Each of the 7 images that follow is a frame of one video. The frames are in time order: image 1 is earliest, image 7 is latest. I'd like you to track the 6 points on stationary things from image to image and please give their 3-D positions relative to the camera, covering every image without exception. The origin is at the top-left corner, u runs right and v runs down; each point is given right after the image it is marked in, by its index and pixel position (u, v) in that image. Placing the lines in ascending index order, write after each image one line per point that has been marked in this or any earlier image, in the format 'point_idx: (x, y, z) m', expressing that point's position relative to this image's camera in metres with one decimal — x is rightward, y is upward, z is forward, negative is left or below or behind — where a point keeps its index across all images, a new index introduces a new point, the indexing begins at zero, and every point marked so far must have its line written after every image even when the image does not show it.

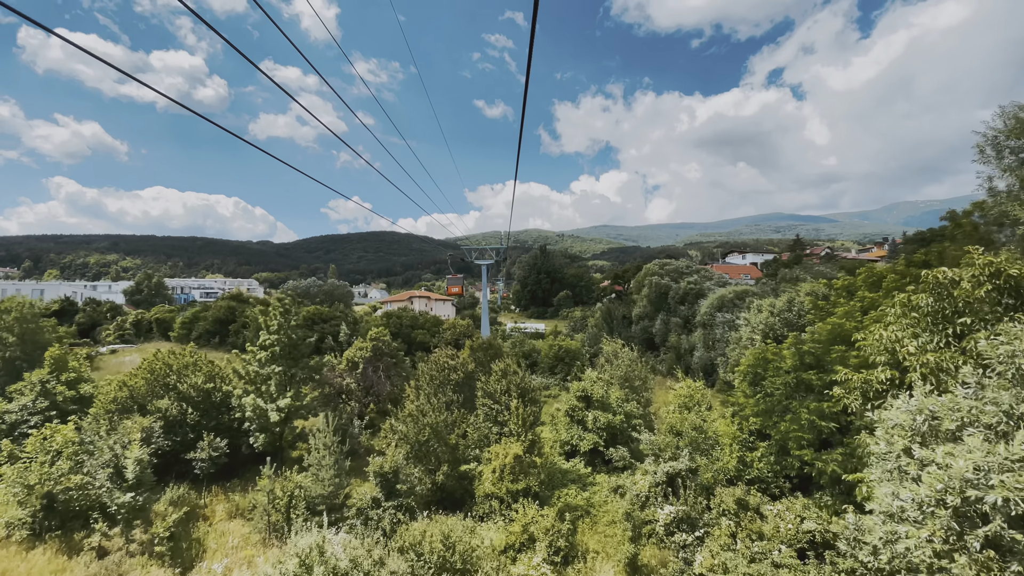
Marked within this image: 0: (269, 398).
0: (-9.6, -4.4, +18.6) m
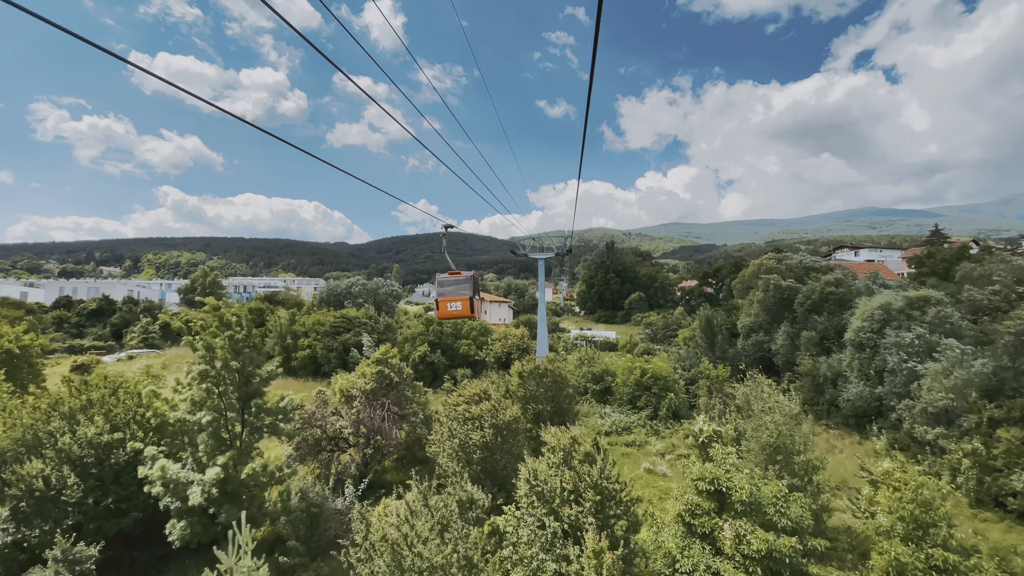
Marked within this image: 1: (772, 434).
0: (-7.9, -4.4, +11.9) m
1: (+6.8, -3.9, +12.4) m
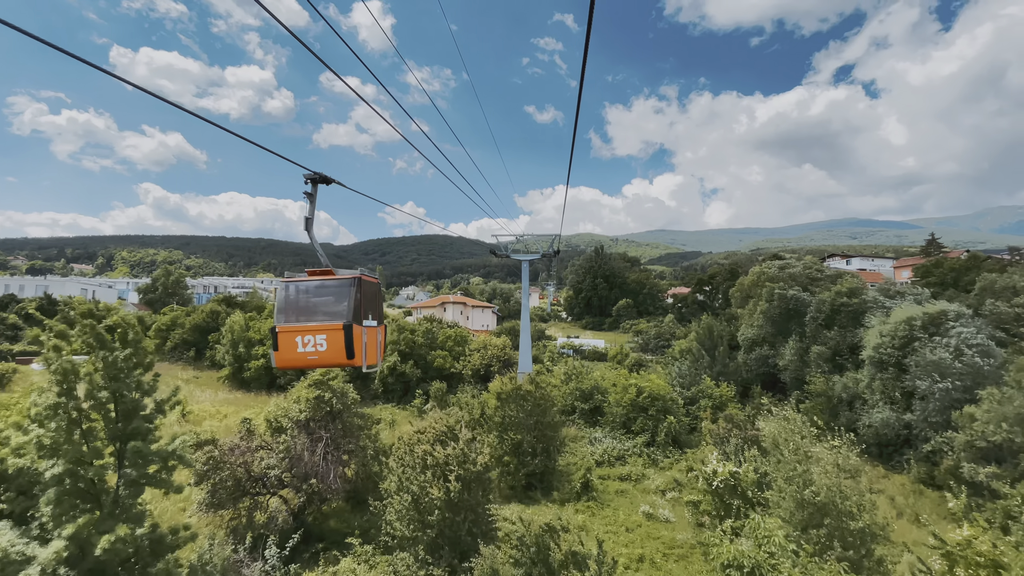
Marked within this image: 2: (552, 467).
0: (-8.6, -4.5, +8.7) m
1: (+6.2, -4.1, +9.6) m
2: (+1.3, -6.0, +15.9) m
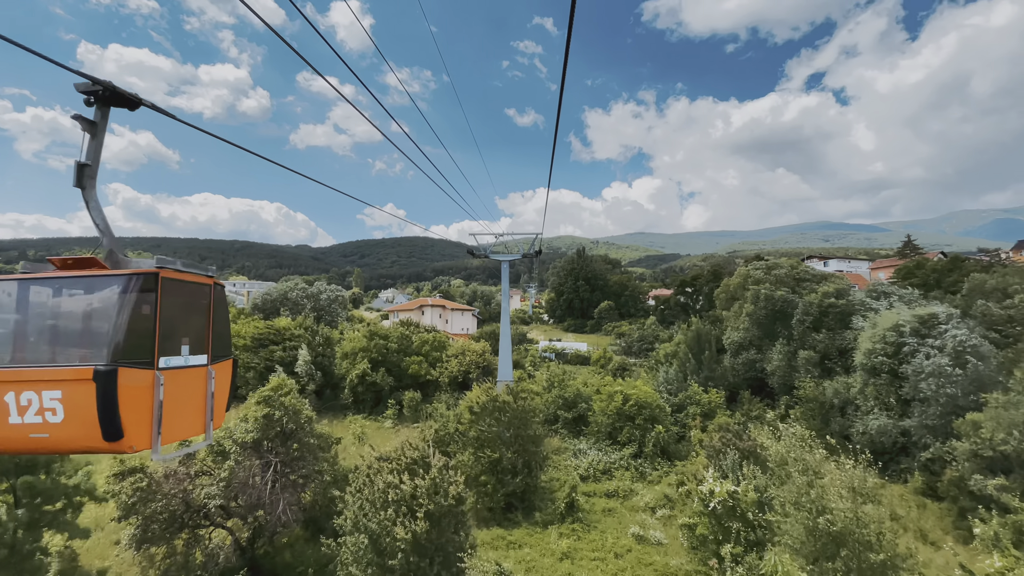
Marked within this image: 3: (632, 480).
0: (-8.9, -4.5, +7.0) m
1: (+5.7, -4.1, +8.5) m
2: (+0.7, -6.1, +14.6) m
3: (+4.3, -6.9, +17.0) m
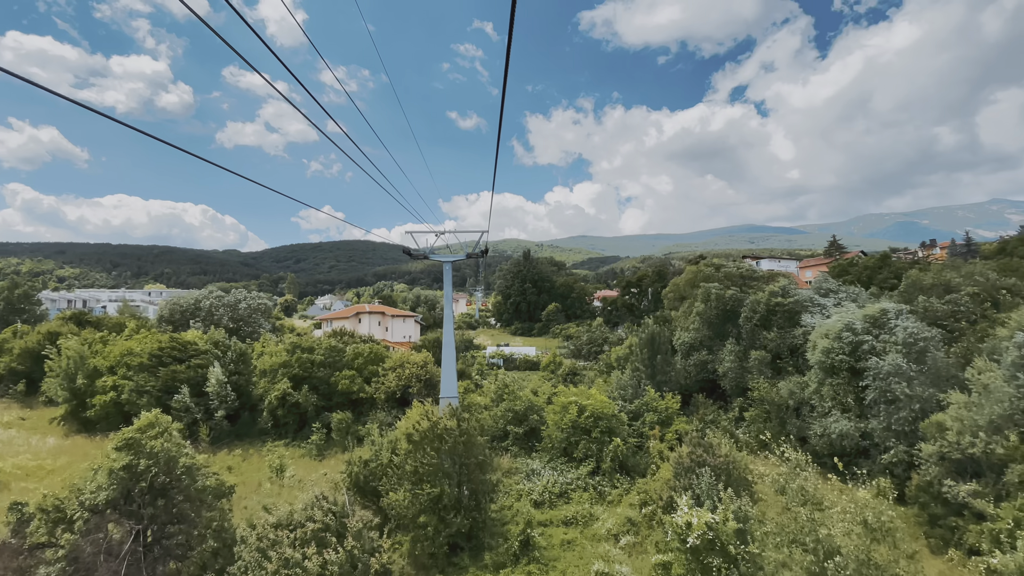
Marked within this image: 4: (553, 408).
0: (-9.5, -4.7, +3.9) m
1: (+4.9, -4.1, +7.1) m
2: (-0.8, -6.2, +12.5) m
3: (+2.6, -7.0, +15.3) m
4: (+1.7, -5.0, +19.7) m
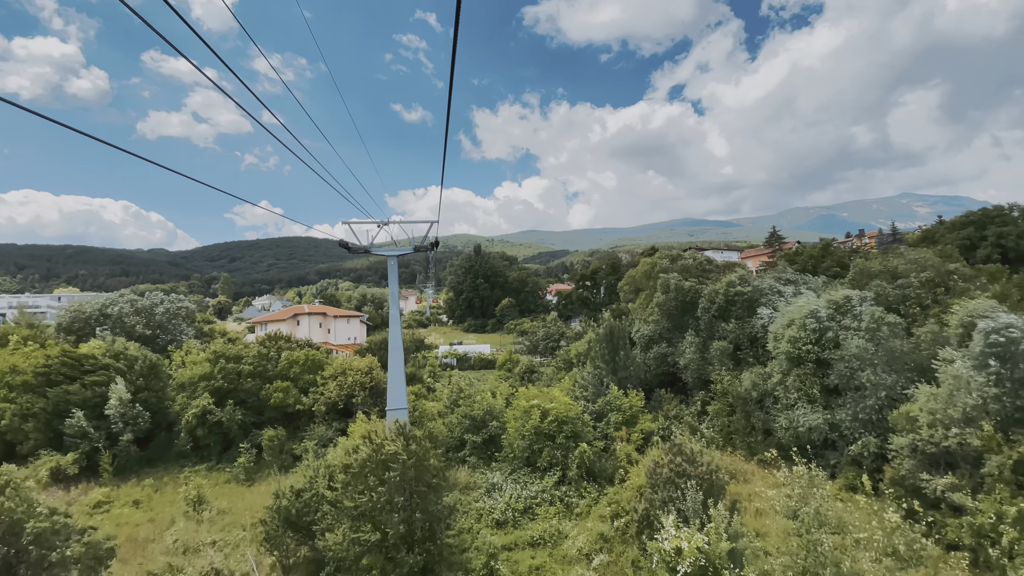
0: (-9.4, -4.9, +1.3) m
1: (+4.5, -4.0, +6.0) m
2: (-1.7, -6.1, +10.8) m
3: (+1.4, -6.8, +13.9) m
4: (0.0, -4.8, +18.2) m
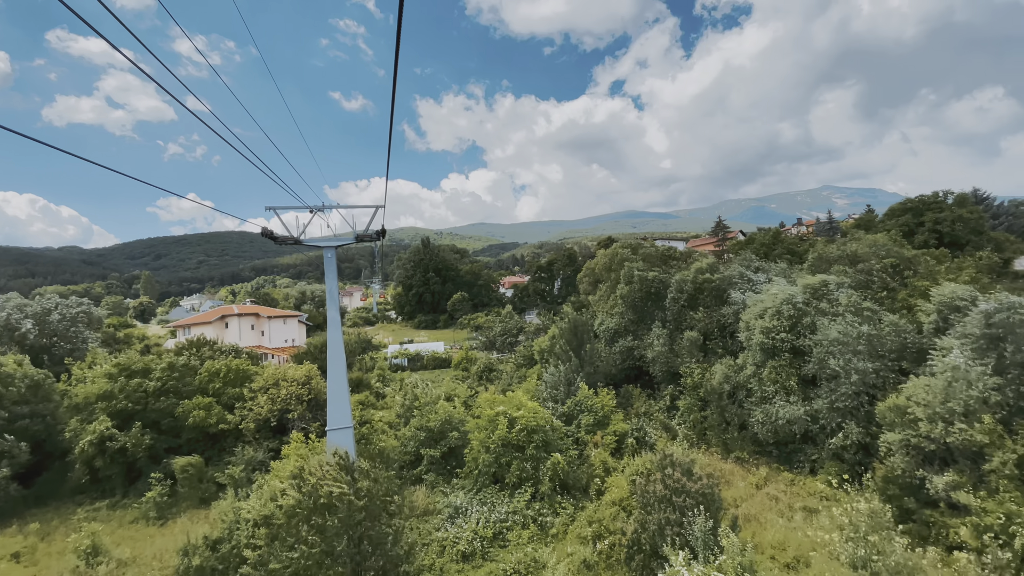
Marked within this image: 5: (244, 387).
0: (-8.9, -5.1, -1.6) m
1: (+4.5, -3.8, +4.6) m
2: (-2.2, -6.0, +8.8) m
3: (+0.6, -6.6, +12.2) m
4: (-1.3, -4.6, +16.3) m
5: (-10.9, -3.9, +19.2) m
